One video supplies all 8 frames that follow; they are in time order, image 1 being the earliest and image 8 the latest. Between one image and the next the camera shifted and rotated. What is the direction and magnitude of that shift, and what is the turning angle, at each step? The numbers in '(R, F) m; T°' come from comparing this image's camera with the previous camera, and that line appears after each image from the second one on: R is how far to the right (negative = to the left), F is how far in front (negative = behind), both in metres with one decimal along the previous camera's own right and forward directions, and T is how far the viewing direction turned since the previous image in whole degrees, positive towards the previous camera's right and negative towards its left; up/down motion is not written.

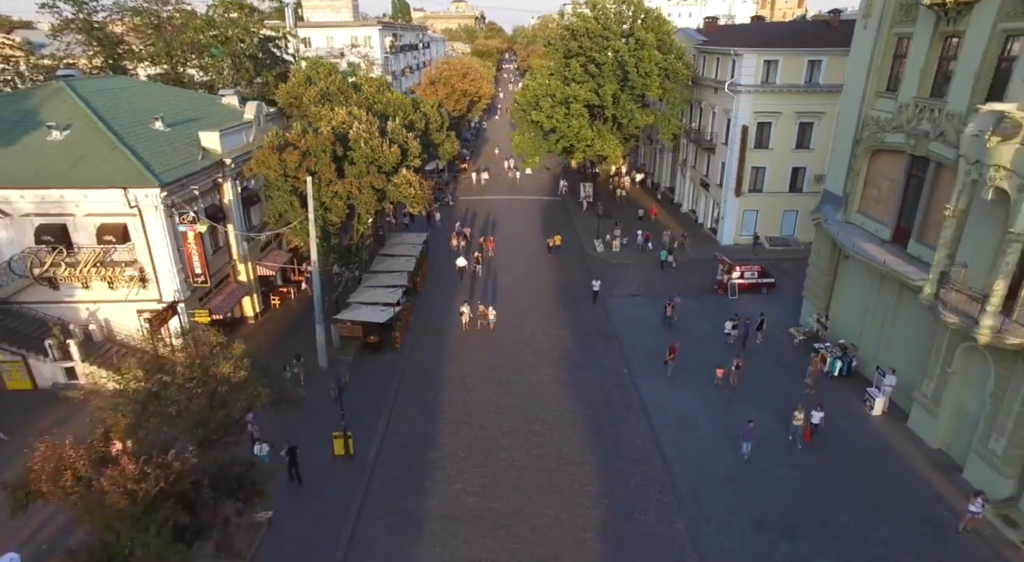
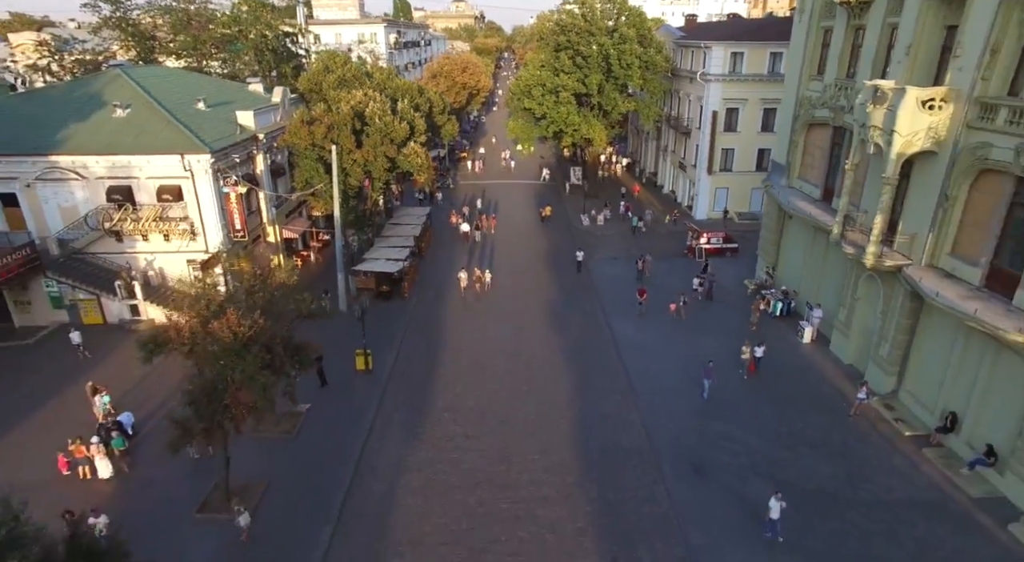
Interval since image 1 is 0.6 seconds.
(+0.4, -4.2) m; 0°
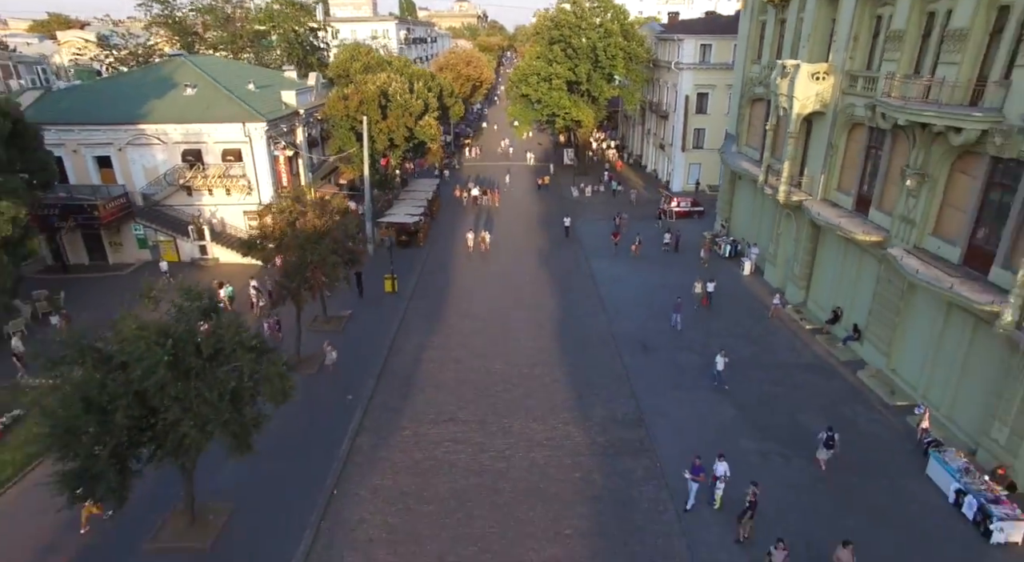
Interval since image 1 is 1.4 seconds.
(+0.3, -5.9) m; 0°
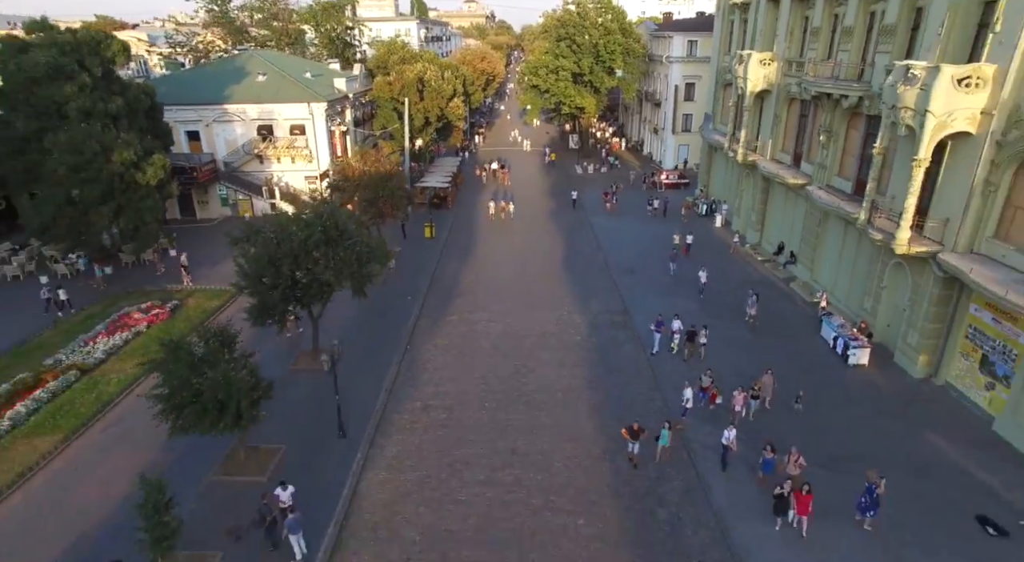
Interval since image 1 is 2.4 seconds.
(-0.5, -6.8) m; 0°
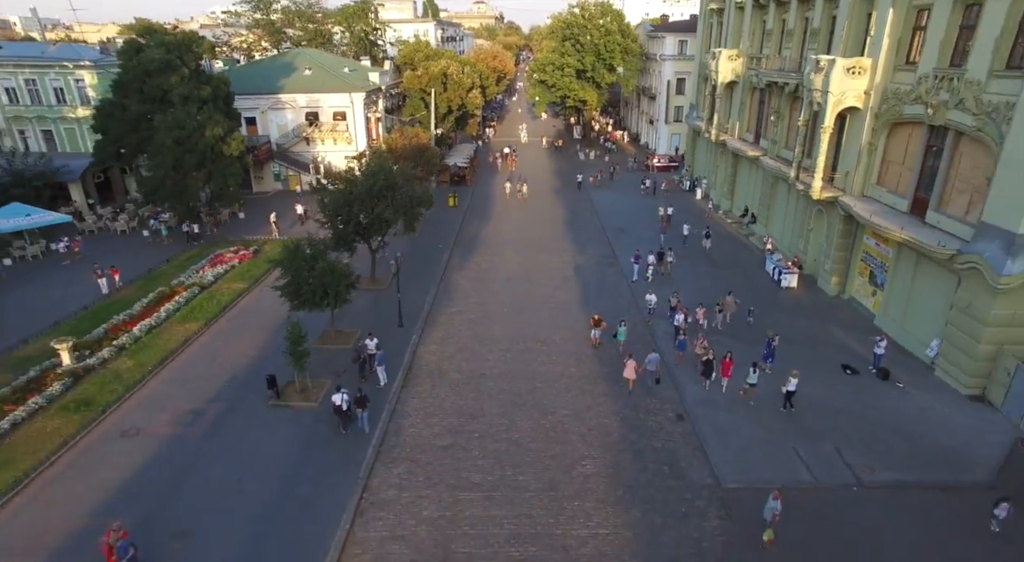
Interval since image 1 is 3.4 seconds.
(-0.2, -6.3) m; -1°
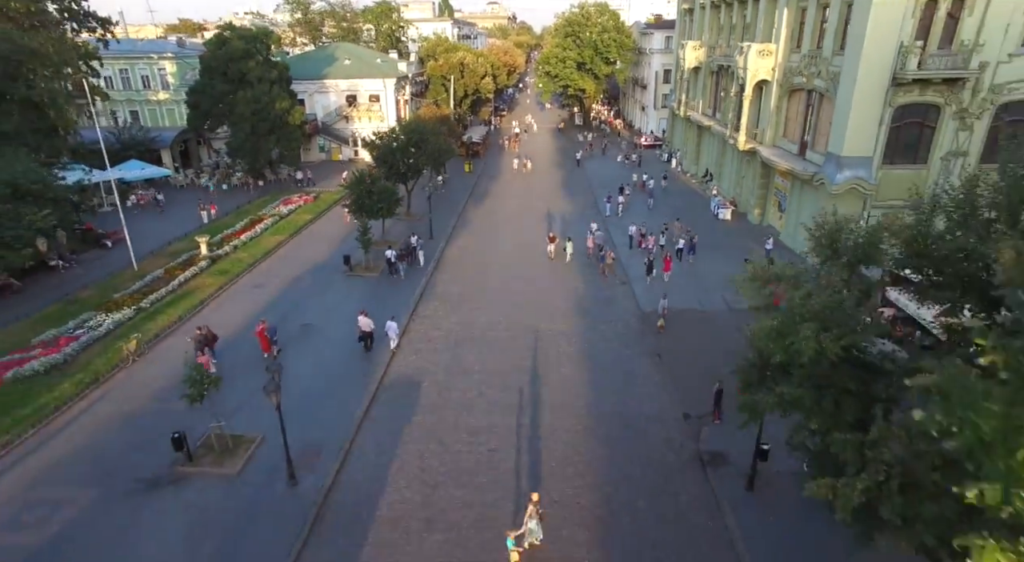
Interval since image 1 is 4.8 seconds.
(+0.6, -8.3) m; -1°
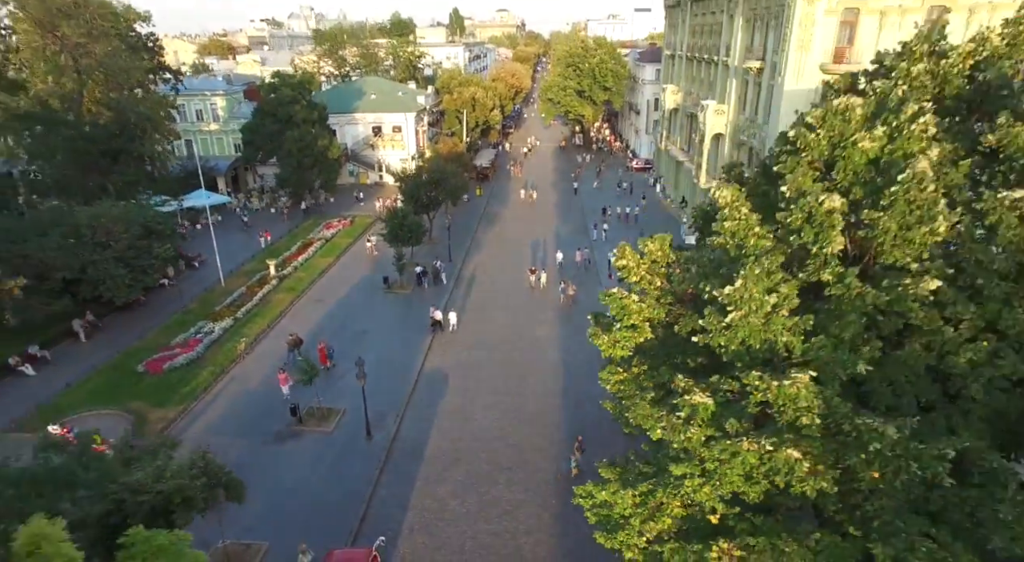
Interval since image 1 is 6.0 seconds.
(+0.3, -7.4) m; -1°
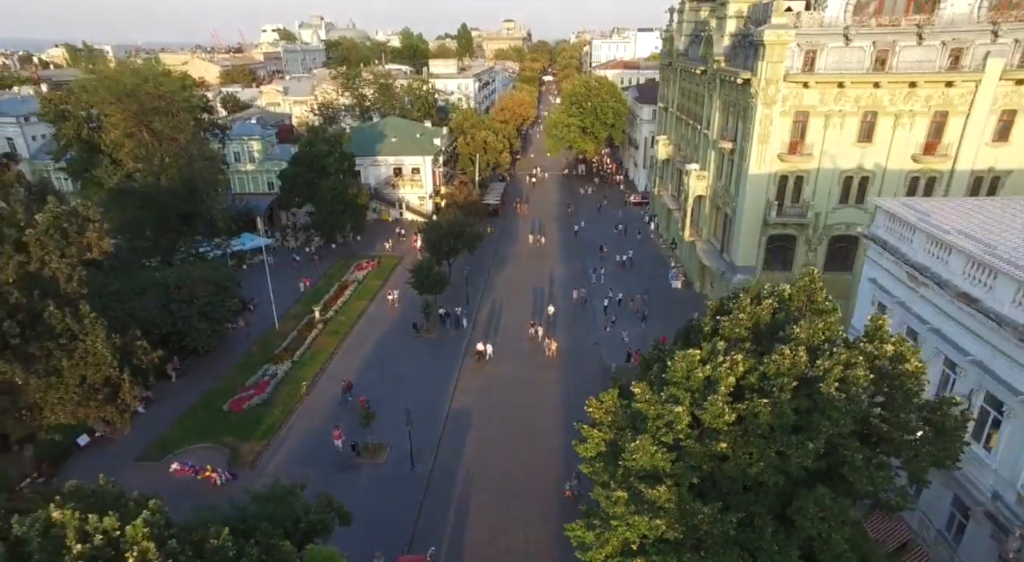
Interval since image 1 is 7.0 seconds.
(-0.3, -6.0) m; 0°
